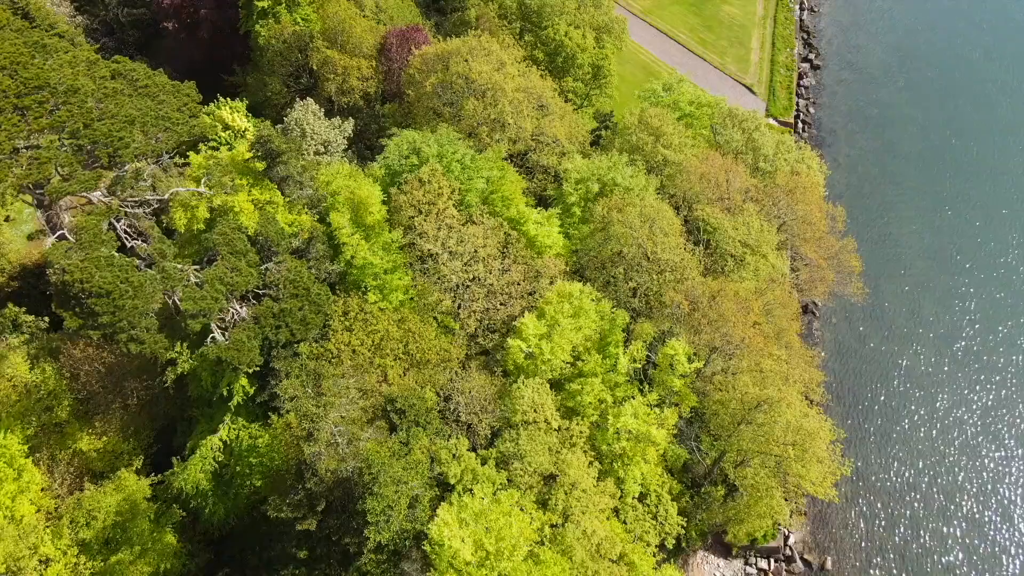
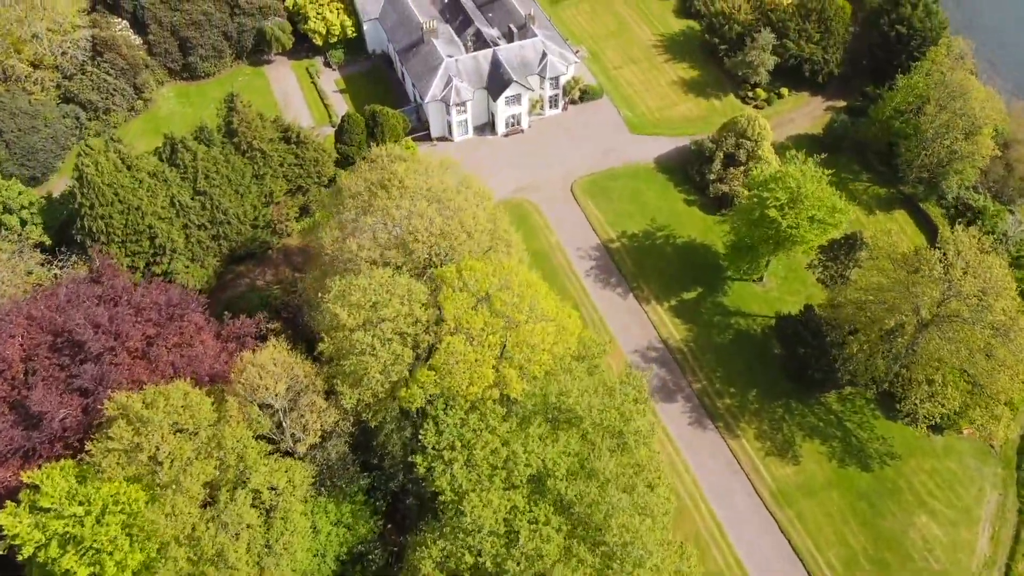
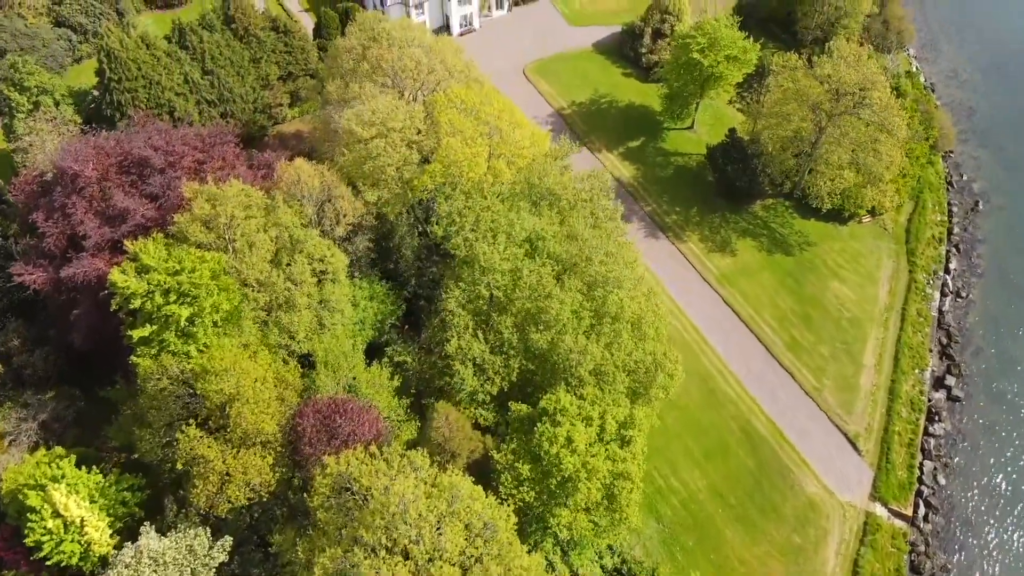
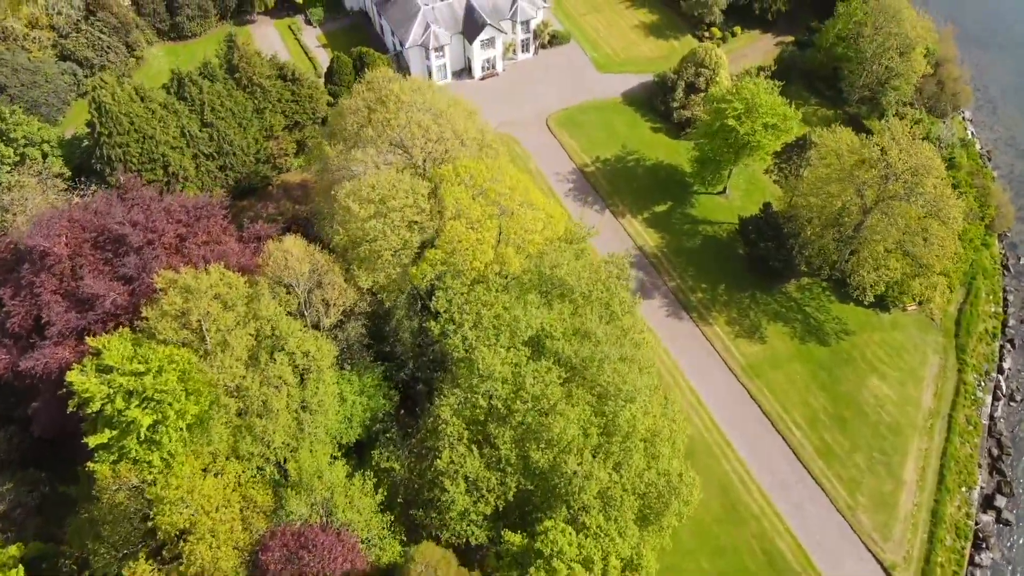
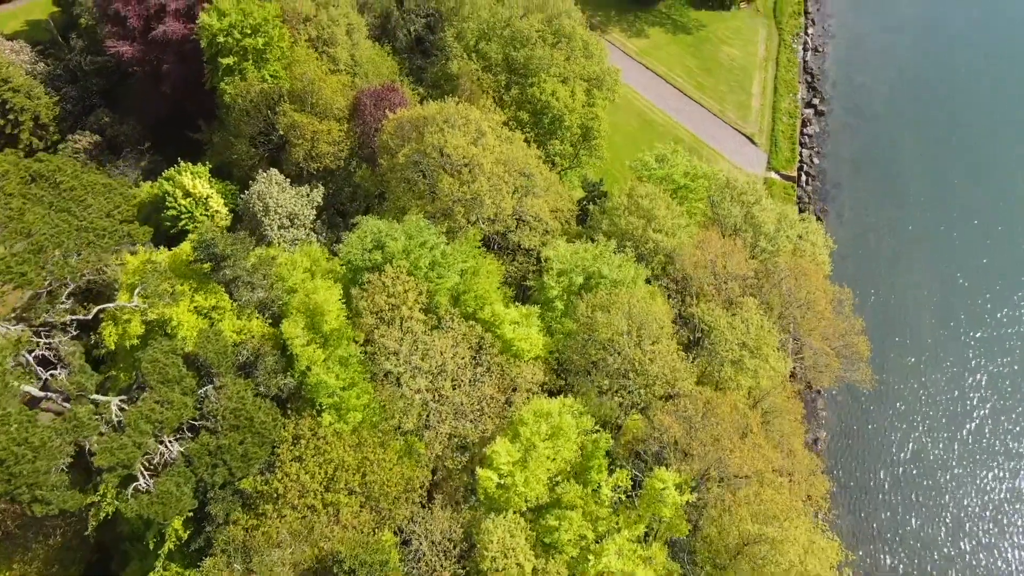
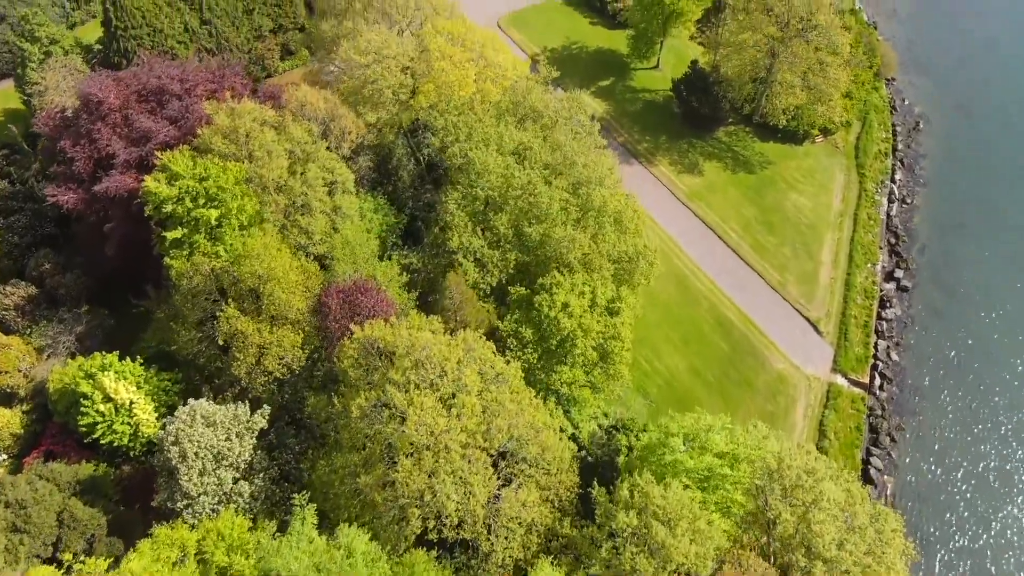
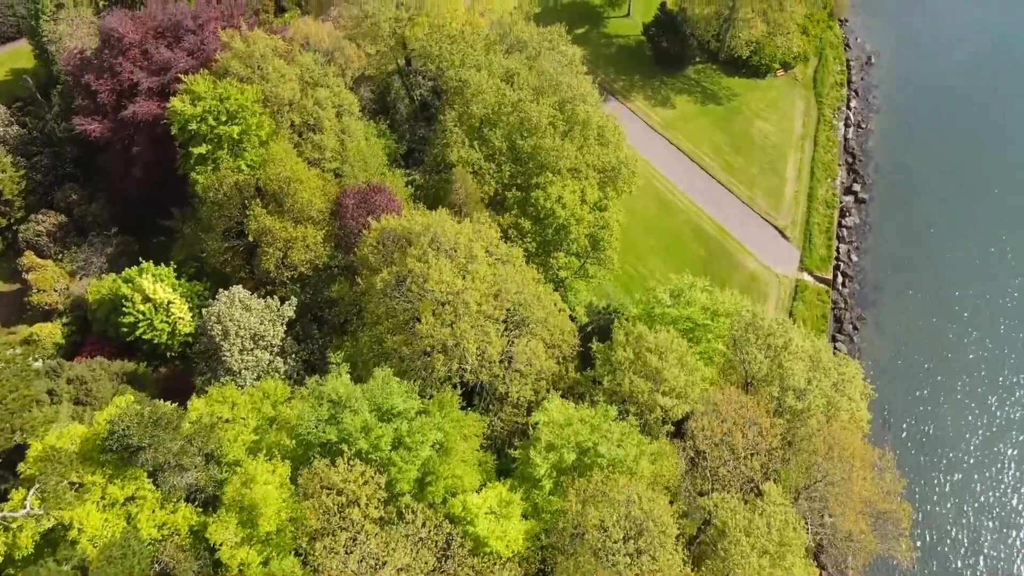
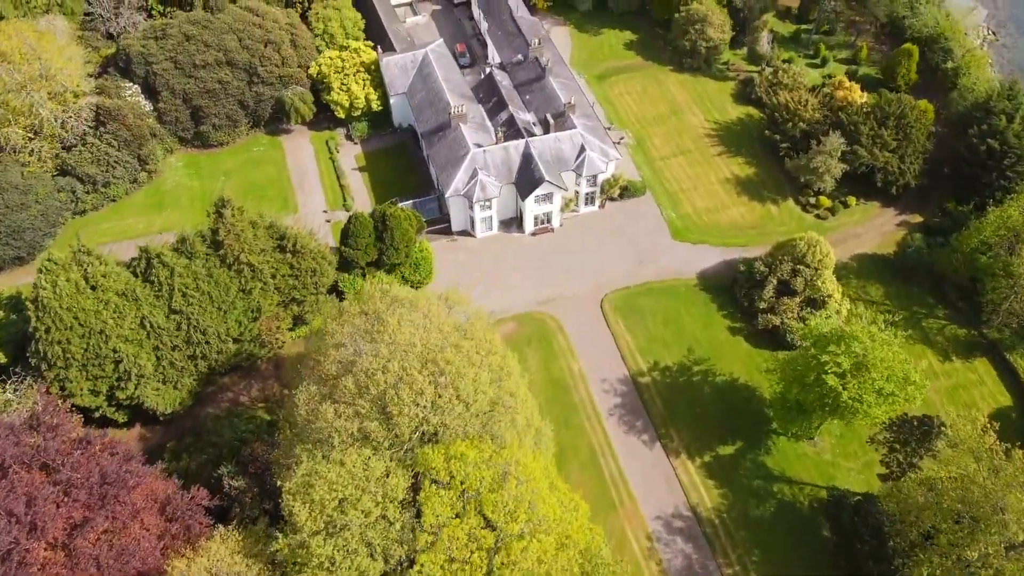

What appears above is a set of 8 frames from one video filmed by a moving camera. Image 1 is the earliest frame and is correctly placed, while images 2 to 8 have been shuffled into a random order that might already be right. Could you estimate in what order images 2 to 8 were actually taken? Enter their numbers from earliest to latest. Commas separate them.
5, 7, 6, 3, 4, 2, 8
